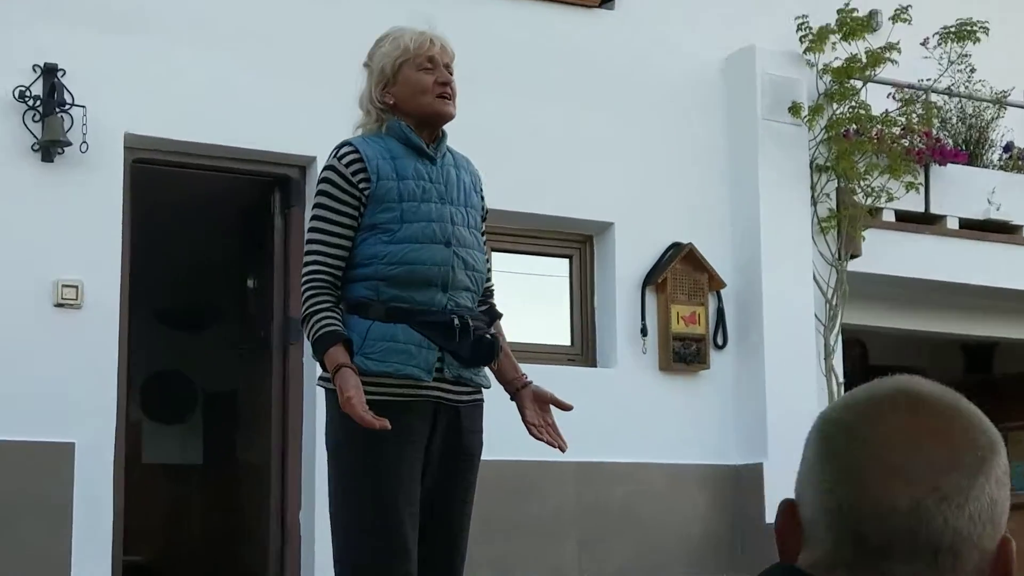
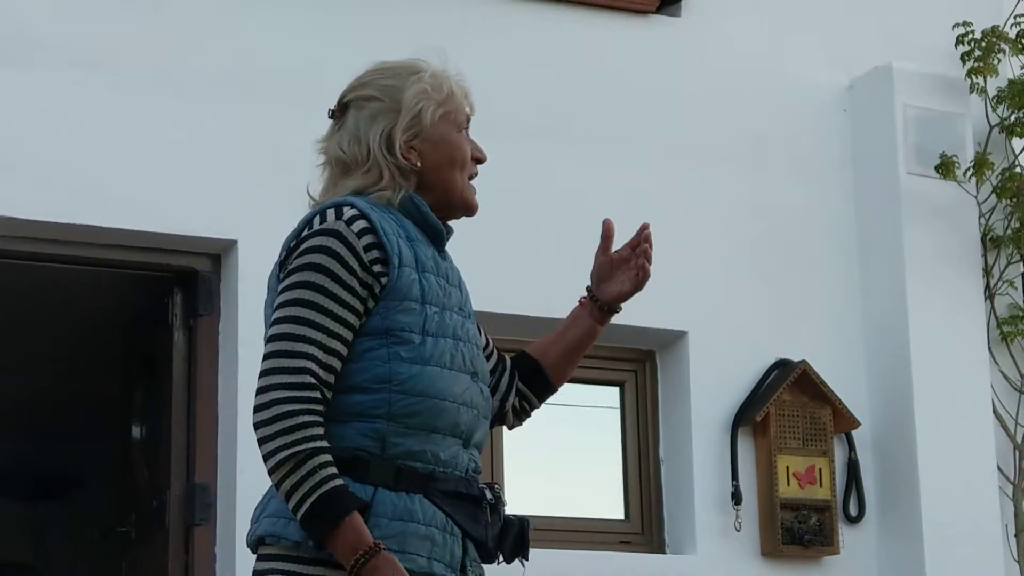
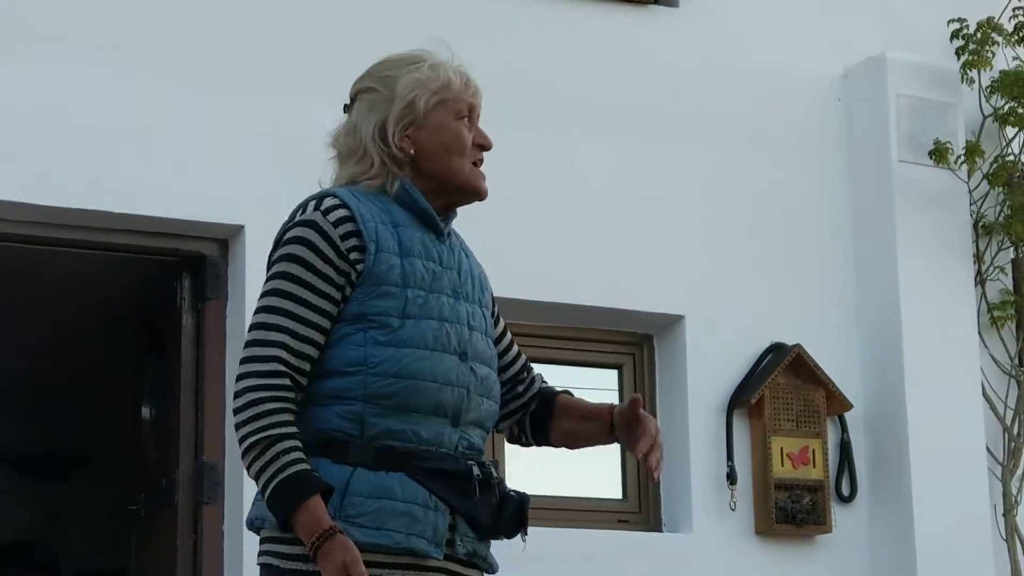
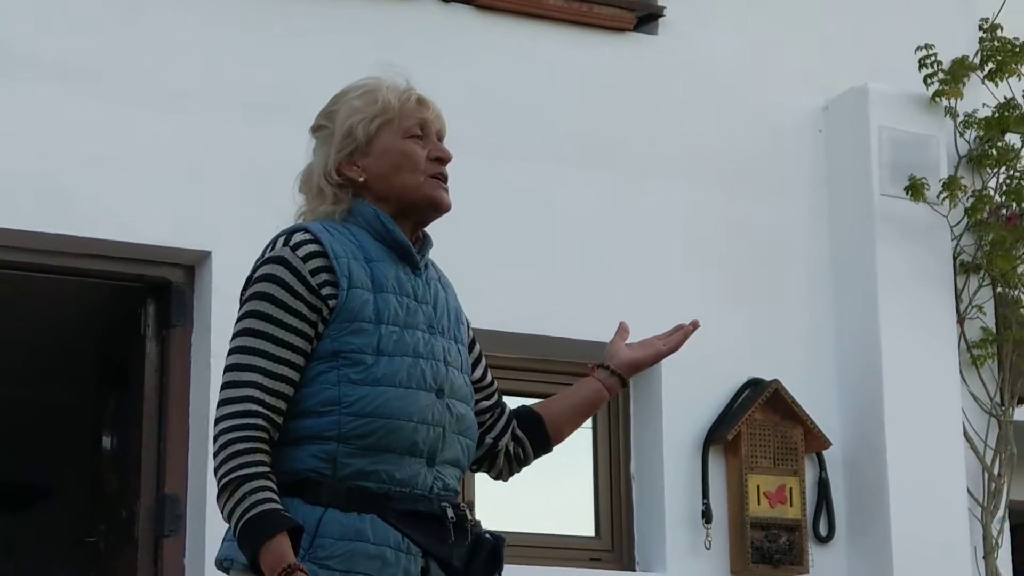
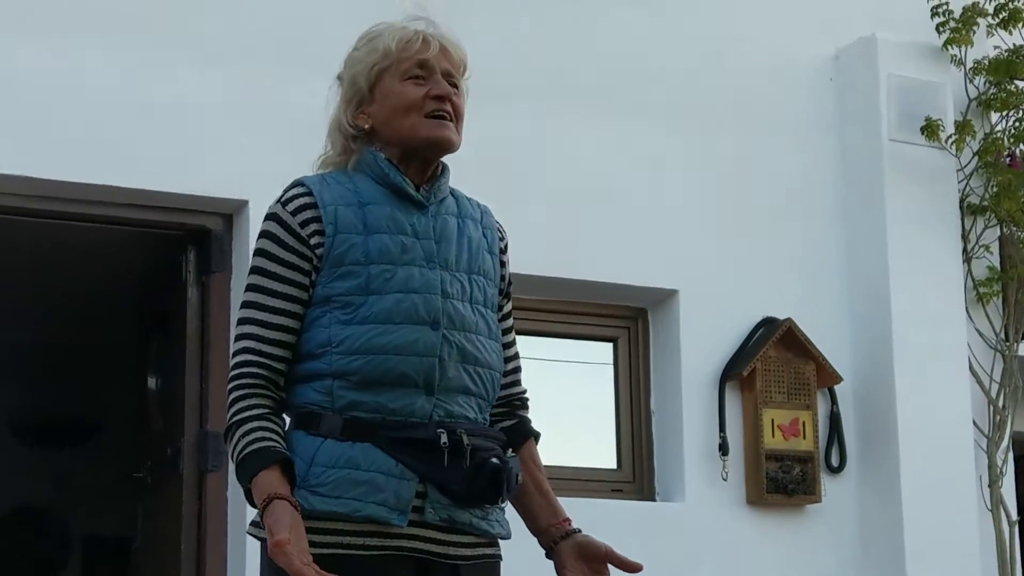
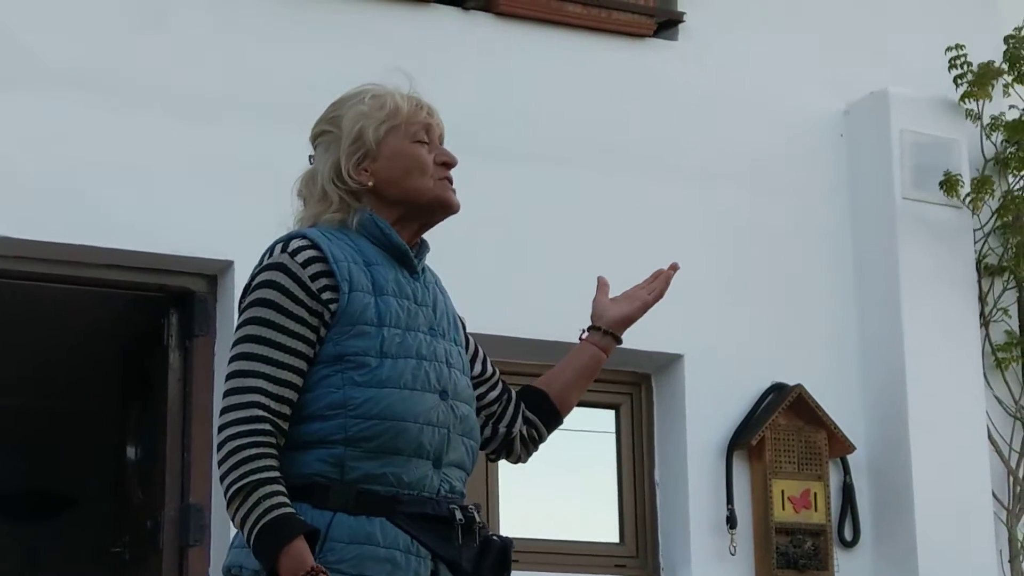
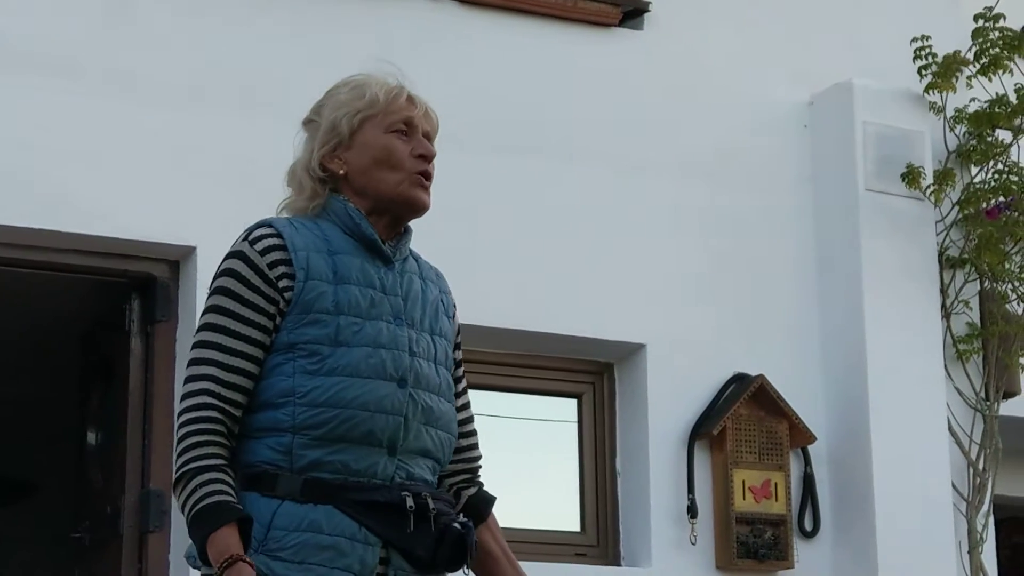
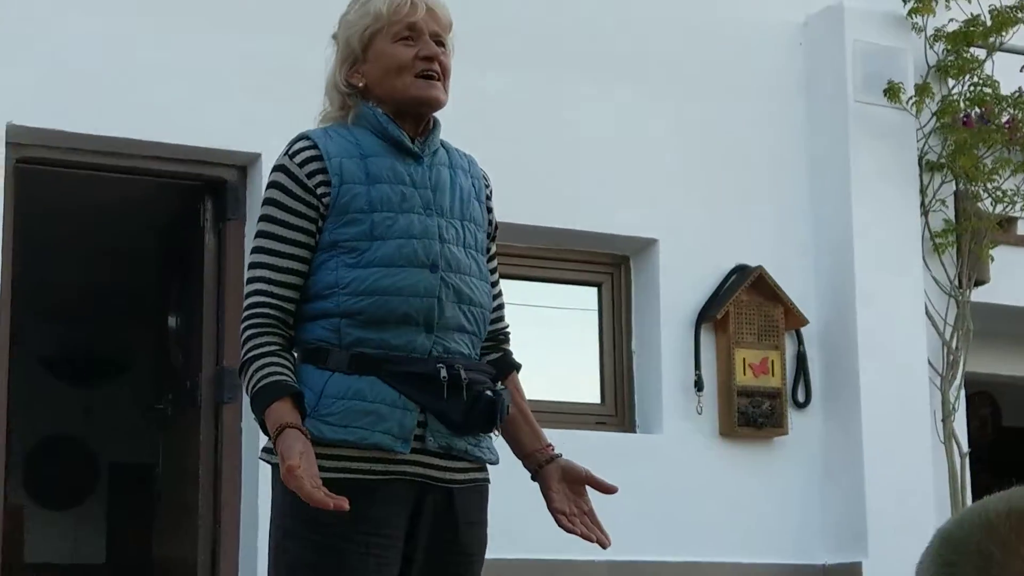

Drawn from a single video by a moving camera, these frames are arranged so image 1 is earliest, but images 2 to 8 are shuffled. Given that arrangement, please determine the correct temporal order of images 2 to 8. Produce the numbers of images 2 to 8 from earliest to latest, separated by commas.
8, 5, 3, 2, 6, 4, 7
